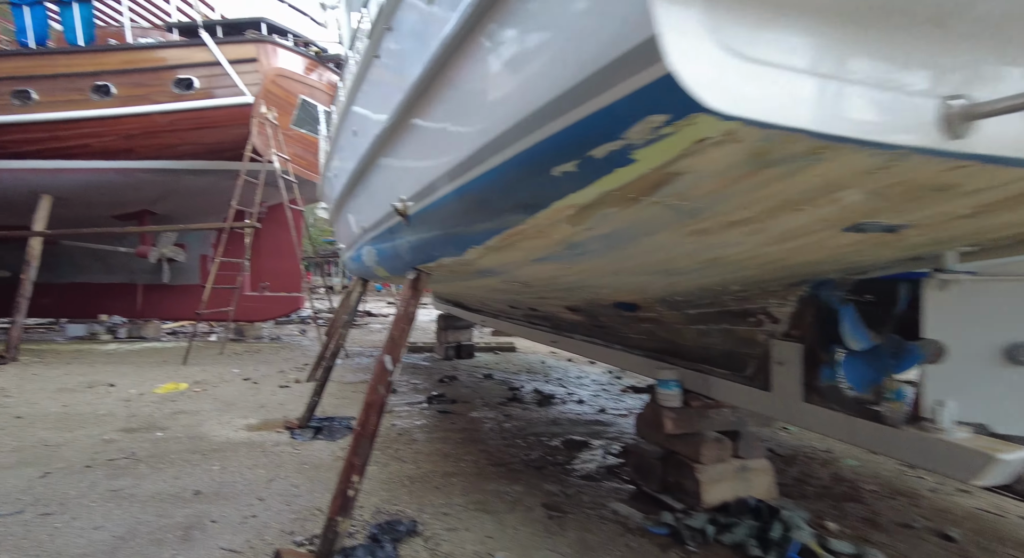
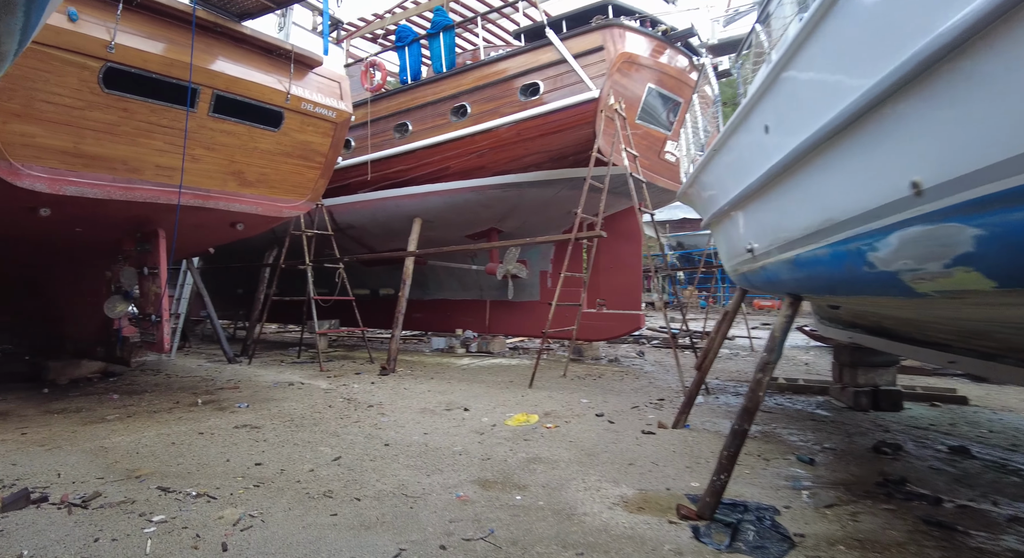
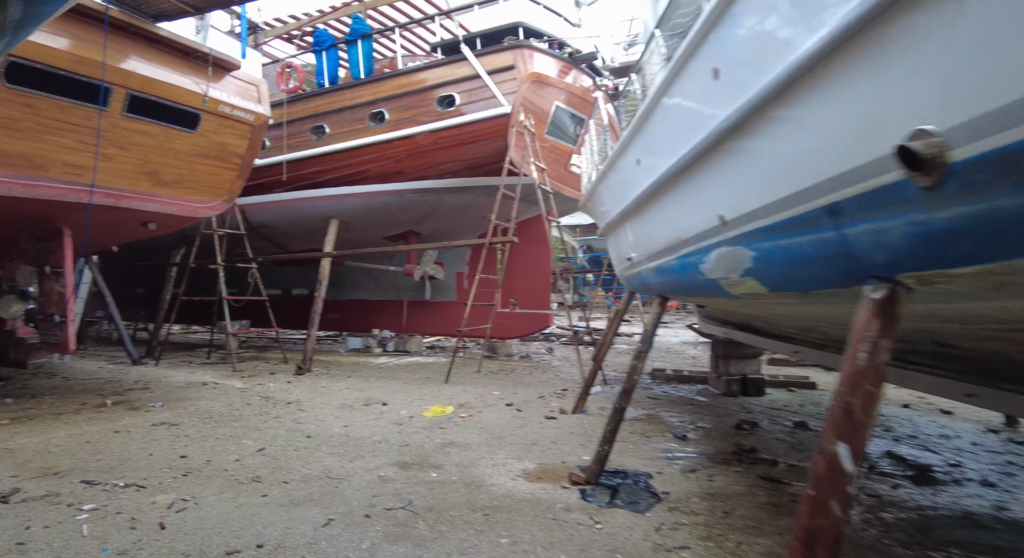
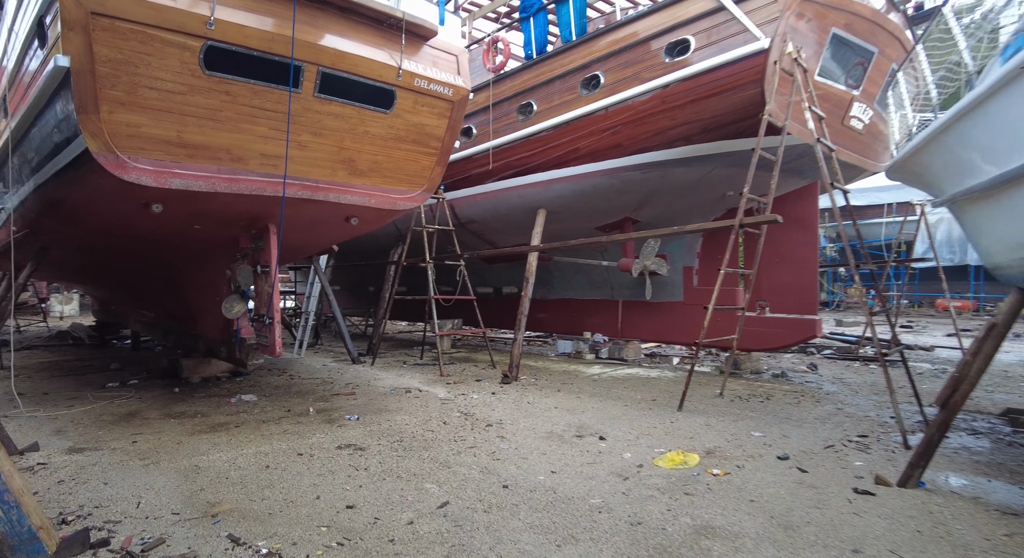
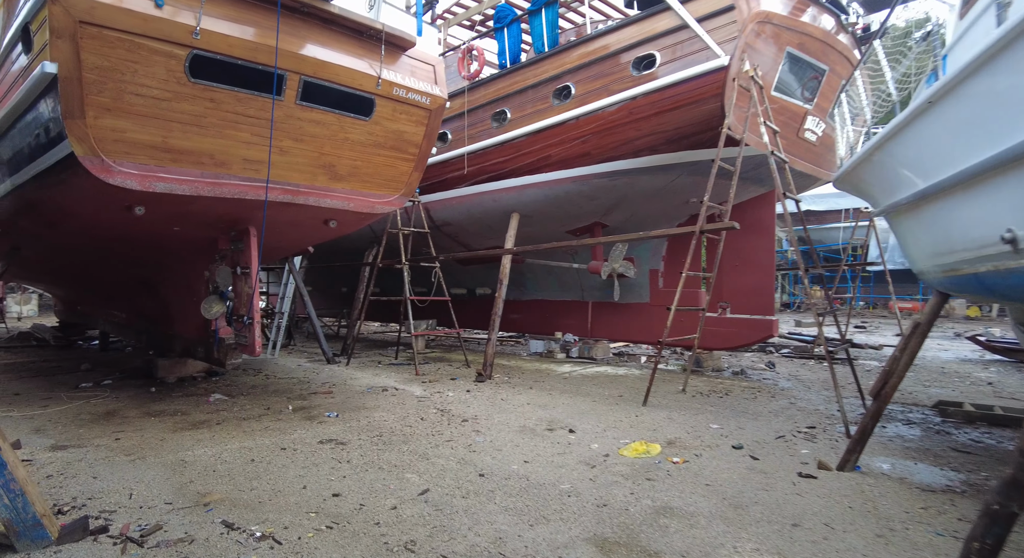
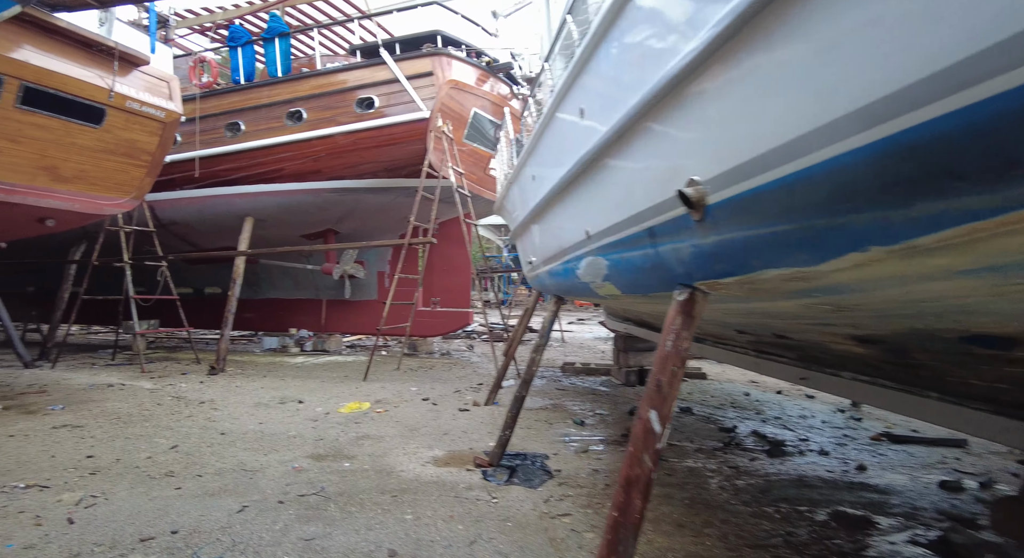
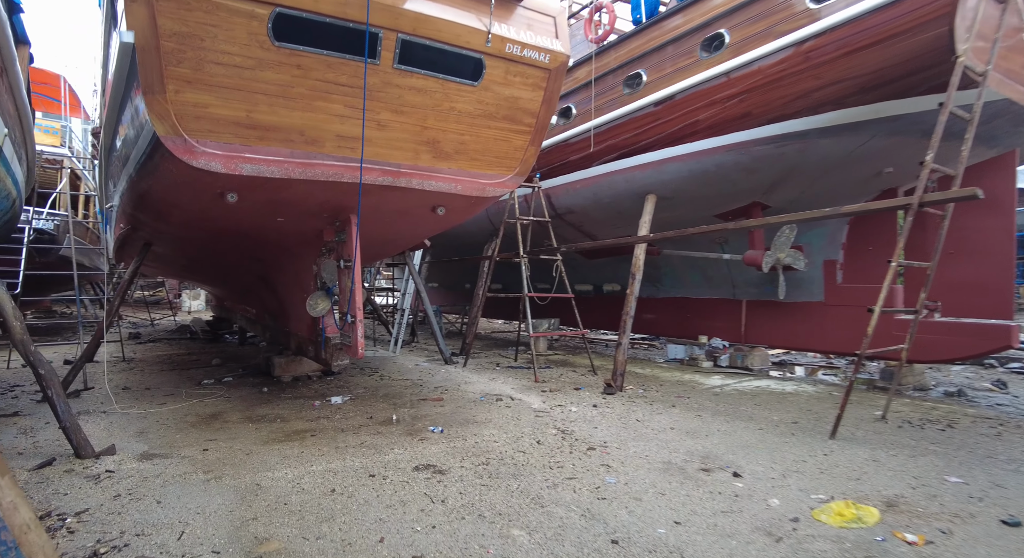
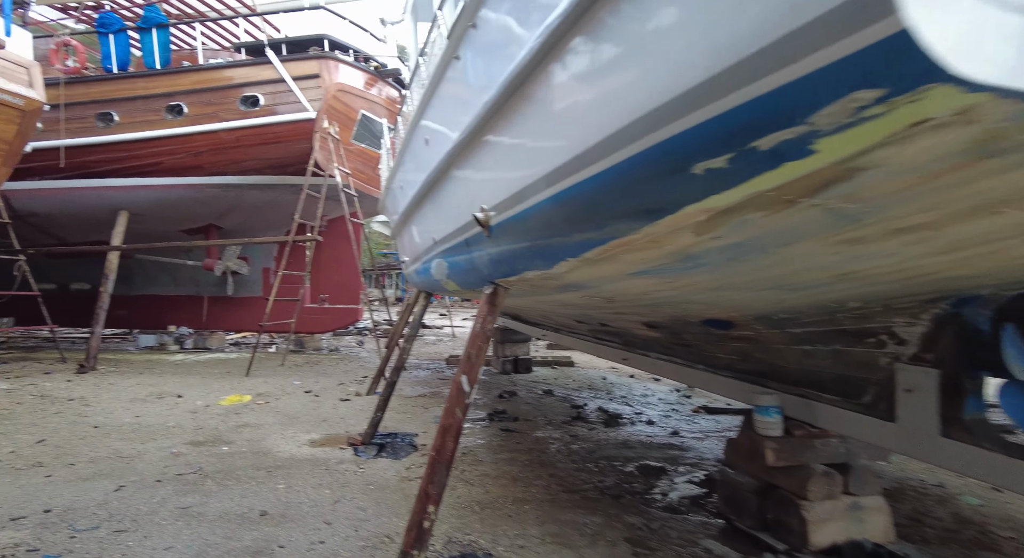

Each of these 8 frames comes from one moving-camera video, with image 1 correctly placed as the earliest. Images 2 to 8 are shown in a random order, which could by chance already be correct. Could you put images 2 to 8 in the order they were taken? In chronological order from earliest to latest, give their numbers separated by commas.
8, 6, 3, 2, 5, 4, 7
